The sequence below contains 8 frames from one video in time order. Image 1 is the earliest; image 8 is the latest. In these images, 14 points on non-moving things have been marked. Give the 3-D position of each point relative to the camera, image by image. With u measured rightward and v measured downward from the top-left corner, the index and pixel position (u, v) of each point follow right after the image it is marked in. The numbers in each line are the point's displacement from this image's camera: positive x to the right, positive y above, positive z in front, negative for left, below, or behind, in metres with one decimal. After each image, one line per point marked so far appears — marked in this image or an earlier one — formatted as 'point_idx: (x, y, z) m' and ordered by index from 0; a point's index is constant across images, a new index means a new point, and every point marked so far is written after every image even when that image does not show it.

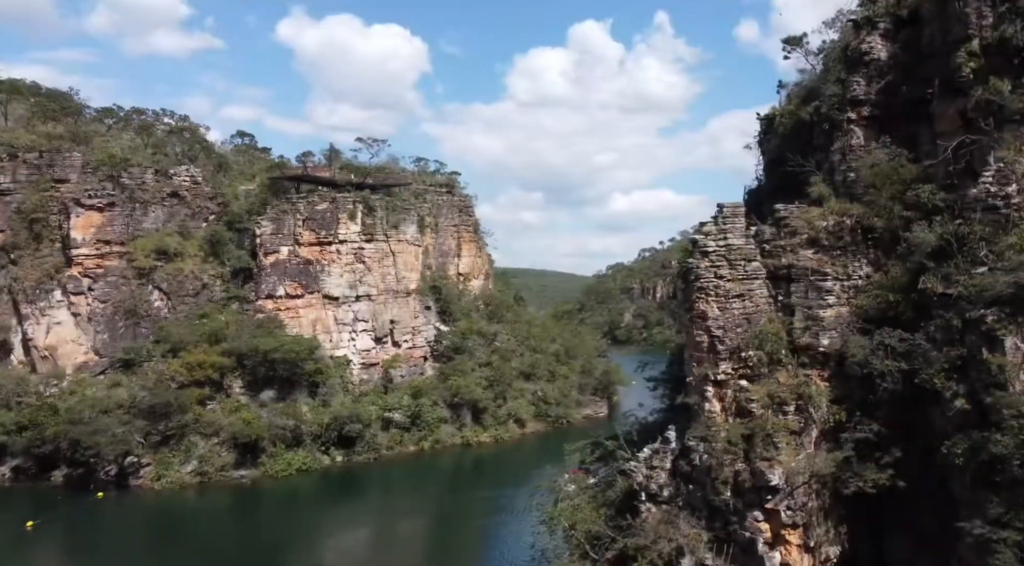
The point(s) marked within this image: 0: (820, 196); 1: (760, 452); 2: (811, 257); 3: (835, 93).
0: (+3.7, +1.0, +9.3) m
1: (+2.5, -1.7, +7.9) m
2: (+3.4, +0.3, +8.8) m
3: (+4.0, +2.4, +9.6) m
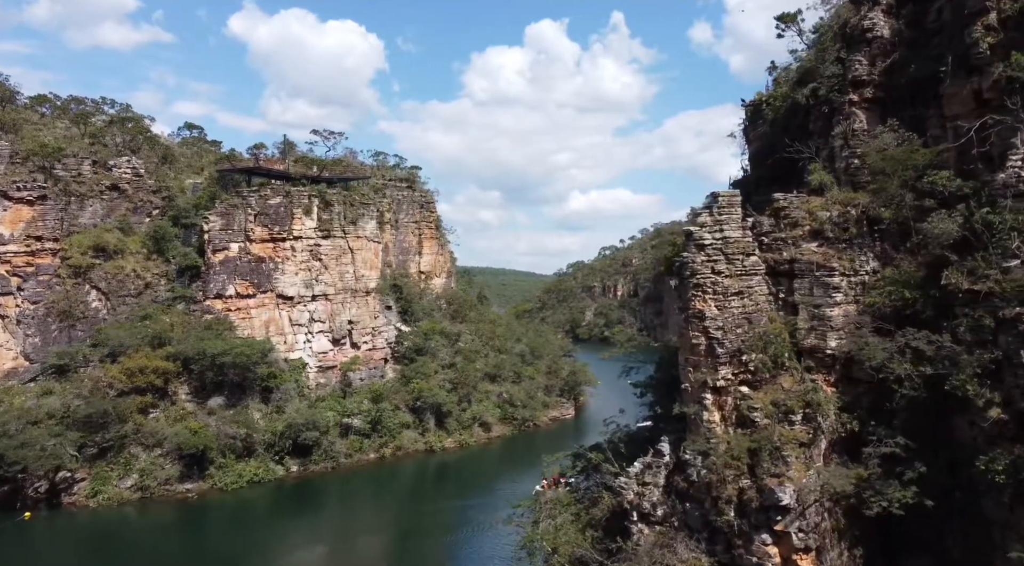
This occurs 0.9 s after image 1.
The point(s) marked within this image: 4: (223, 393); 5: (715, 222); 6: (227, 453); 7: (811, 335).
0: (+3.4, +1.1, +8.5) m
1: (+2.3, -1.7, +7.1) m
2: (+3.2, +0.3, +8.0) m
3: (+3.7, +2.4, +8.9) m
4: (-7.3, -2.8, +19.4) m
5: (+2.1, +0.6, +8.1) m
6: (-6.7, -4.0, +18.0) m
7: (+3.0, -0.5, +7.7) m
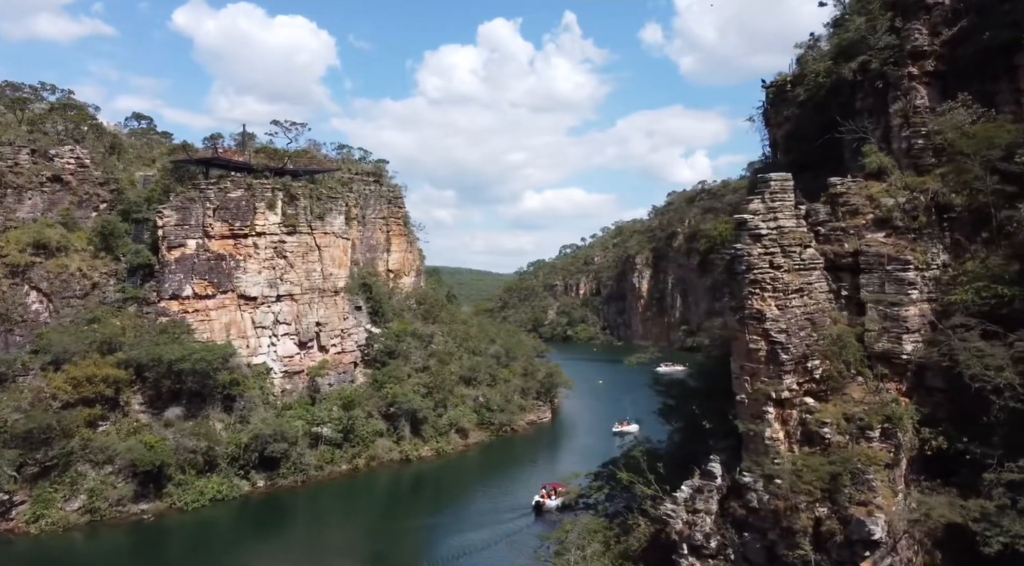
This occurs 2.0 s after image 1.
0: (+3.6, +1.1, +7.6) m
1: (+2.6, -1.7, +6.1) m
2: (+3.4, +0.4, +7.1) m
3: (+3.9, +2.5, +7.9) m
4: (-7.7, -2.8, +17.9) m
5: (+2.4, +0.7, +7.1) m
6: (-7.0, -4.0, +16.5) m
7: (+3.3, -0.5, +6.8) m
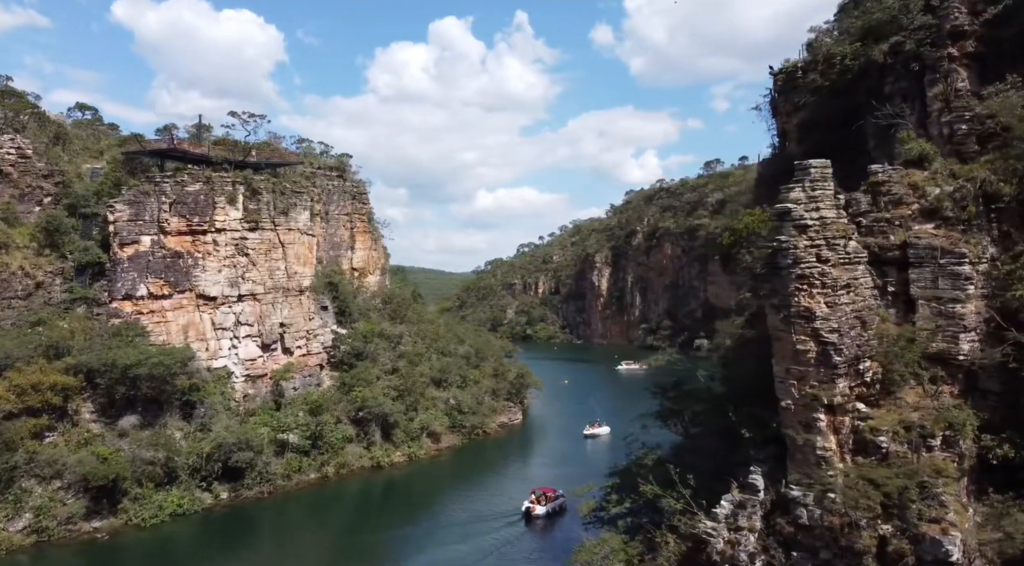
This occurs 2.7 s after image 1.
0: (+3.8, +1.2, +7.1) m
1: (+2.9, -1.6, +5.5) m
2: (+3.6, +0.4, +6.6) m
3: (+4.0, +2.5, +7.5) m
4: (-8.1, -2.7, +16.7) m
5: (+2.5, +0.7, +6.5) m
6: (-7.3, -4.0, +15.3) m
7: (+3.5, -0.4, +6.3) m
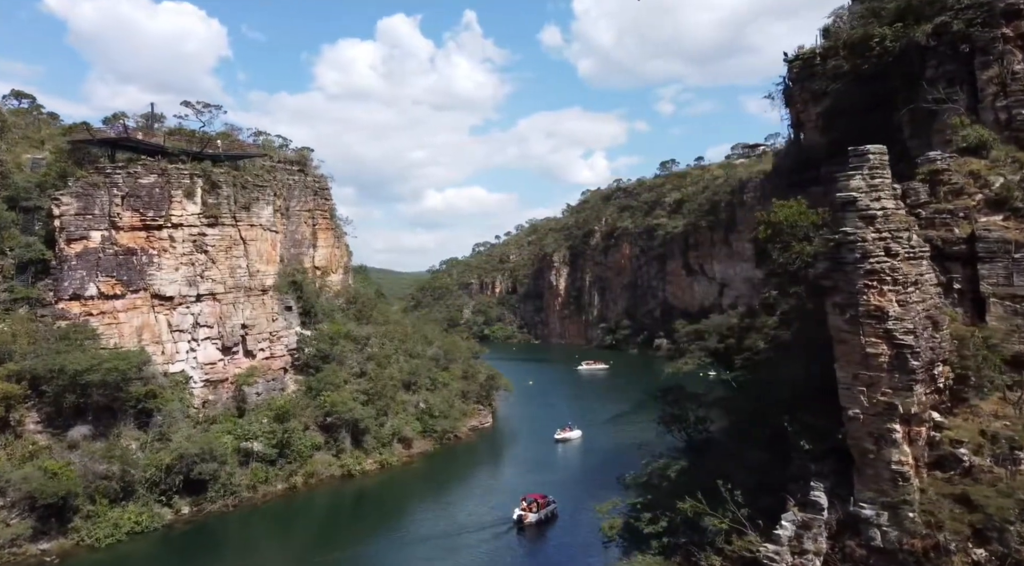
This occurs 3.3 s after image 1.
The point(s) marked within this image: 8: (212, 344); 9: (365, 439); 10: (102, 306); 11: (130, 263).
0: (+4.0, +1.2, +6.6) m
1: (+3.2, -1.6, +5.0) m
2: (+3.8, +0.4, +6.0) m
3: (+4.2, +2.5, +7.0) m
4: (-8.5, -2.7, +15.4) m
5: (+2.8, +0.7, +6.0) m
6: (-7.6, -3.9, +14.1) m
7: (+3.7, -0.4, +5.7) m
8: (-7.3, -1.5, +18.7) m
9: (-3.7, -4.0, +19.5) m
10: (-9.0, -0.5, +17.0) m
11: (-8.6, +0.4, +17.4) m
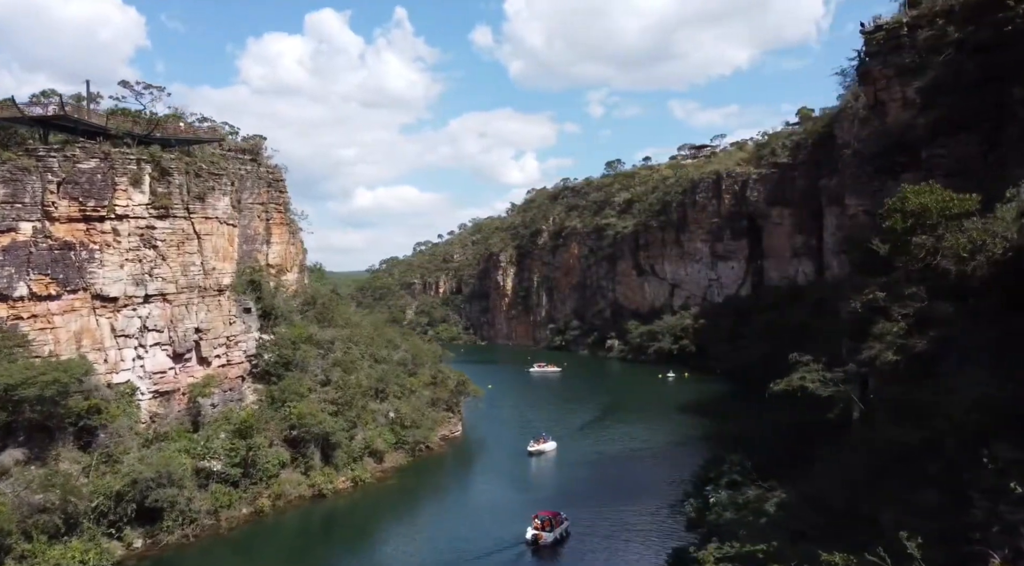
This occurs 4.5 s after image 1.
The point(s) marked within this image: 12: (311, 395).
0: (+4.8, +1.2, +5.6) m
1: (+4.1, -1.6, +3.9) m
2: (+4.6, +0.4, +5.0) m
3: (+4.9, +2.5, +6.0) m
4: (-8.5, -2.7, +13.2) m
5: (+3.6, +0.7, +4.8) m
6: (-7.5, -3.9, +12.0) m
7: (+4.6, -0.4, +4.7) m
8: (-7.6, -1.5, +16.6) m
9: (-4.1, -3.9, +17.8) m
10: (-9.1, -0.5, +14.8) m
11: (-8.8, +0.5, +15.2) m
12: (-4.8, -2.7, +18.5) m
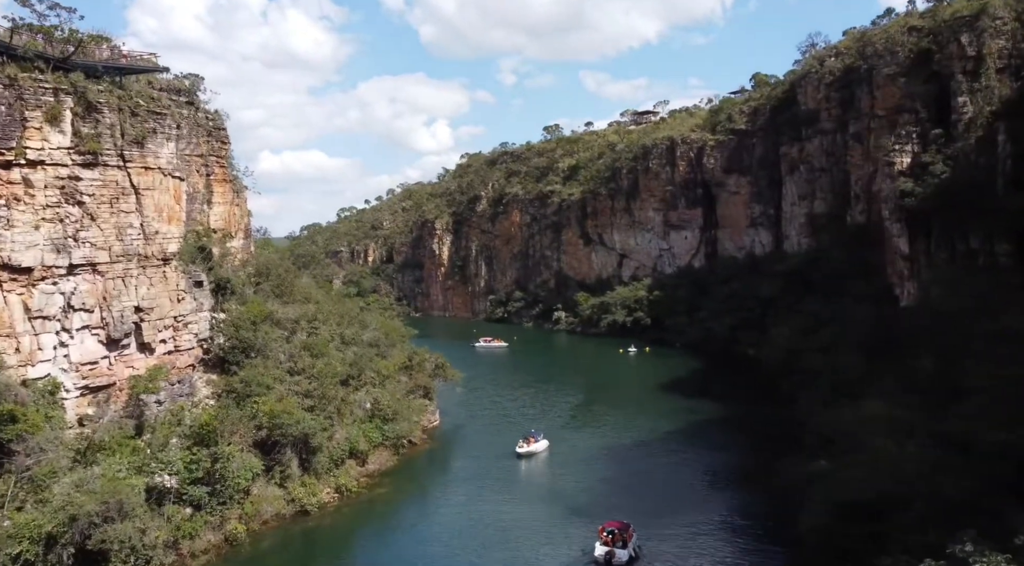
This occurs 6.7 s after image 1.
0: (+6.4, +1.3, +3.3) m
1: (+6.0, -1.5, +1.7) m
2: (+6.4, +0.5, +2.8) m
3: (+6.6, +2.6, +3.7) m
4: (-7.6, -2.3, +9.6) m
5: (+5.4, +0.8, +2.5) m
6: (-6.5, -3.5, +8.5) m
7: (+6.3, -0.4, +2.5) m
8: (-7.1, -0.9, +13.0) m
9: (-3.8, -3.3, +14.6) m
10: (-8.4, 0.0, +10.9) m
11: (-8.1, +1.0, +11.4) m
12: (-4.6, -2.0, +15.3) m
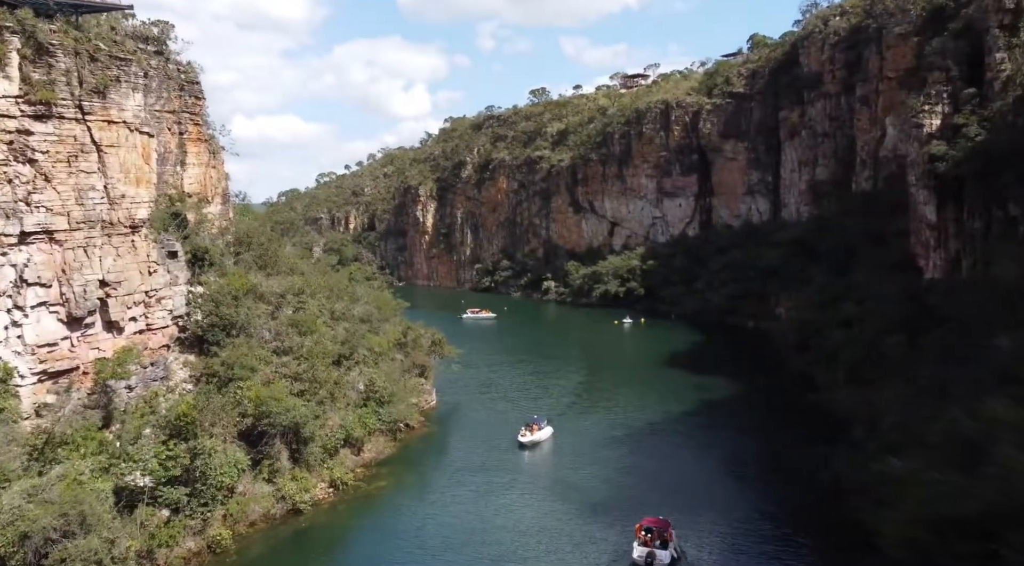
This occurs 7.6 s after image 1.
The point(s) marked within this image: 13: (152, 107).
0: (+7.0, +1.3, +1.9) m
1: (+6.6, -1.6, +0.4) m
2: (+6.9, +0.5, +1.4) m
3: (+7.1, +2.7, +2.2) m
4: (-7.2, -2.0, +7.9) m
5: (+5.9, +0.8, +1.1) m
6: (-6.1, -3.3, +7.0) m
7: (+6.9, -0.4, +1.2) m
8: (-6.8, -0.5, +11.3) m
9: (-3.6, -2.8, +13.2) m
10: (-8.1, +0.3, +9.2) m
11: (-7.8, +1.3, +9.6) m
12: (-4.4, -1.5, +13.7) m
13: (-7.8, +3.9, +16.8) m
